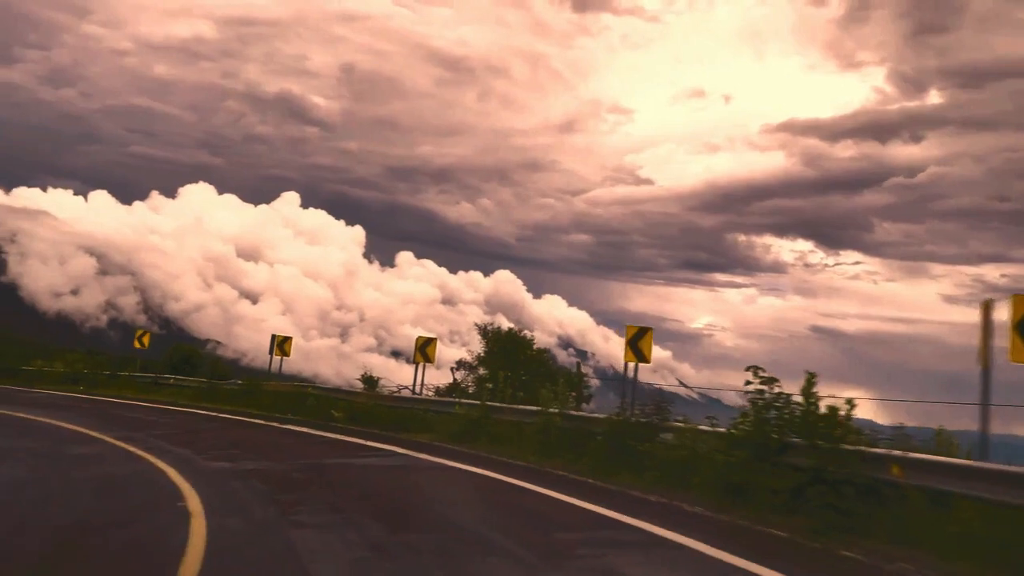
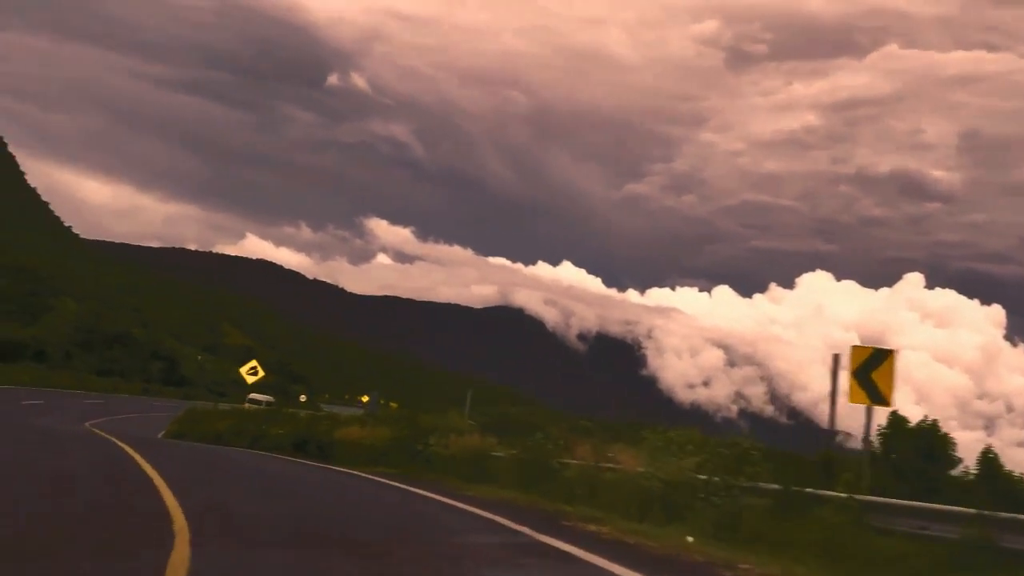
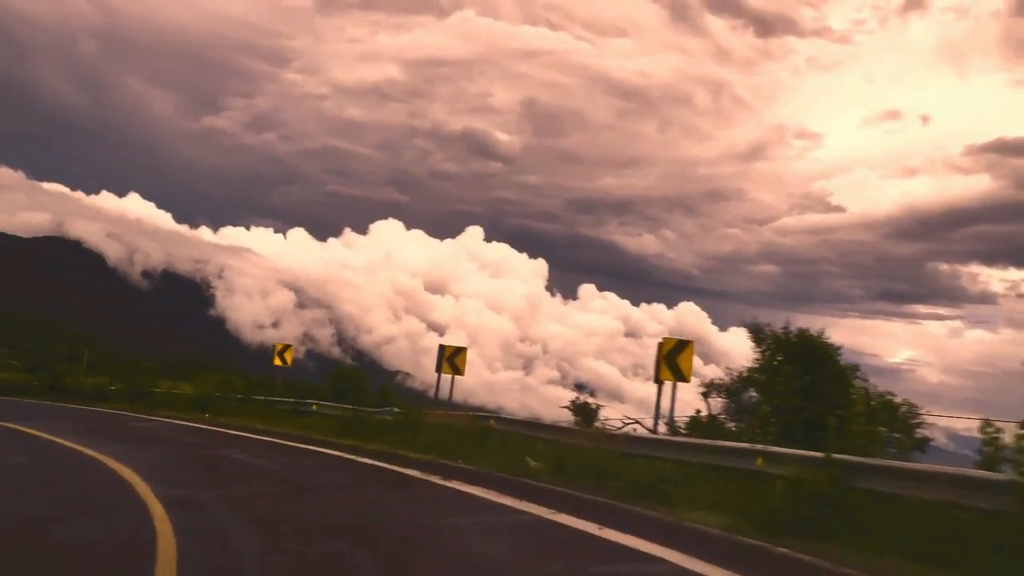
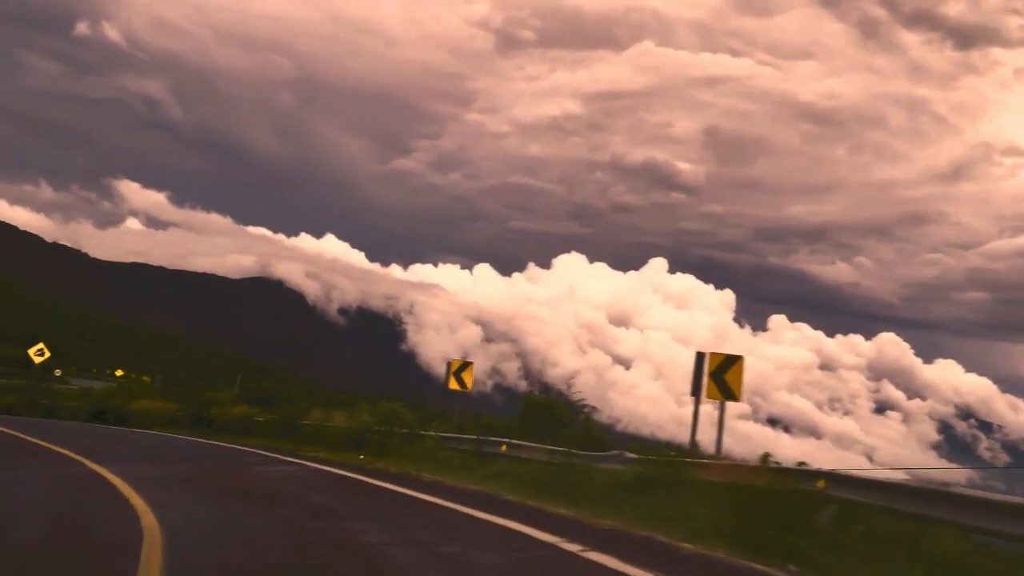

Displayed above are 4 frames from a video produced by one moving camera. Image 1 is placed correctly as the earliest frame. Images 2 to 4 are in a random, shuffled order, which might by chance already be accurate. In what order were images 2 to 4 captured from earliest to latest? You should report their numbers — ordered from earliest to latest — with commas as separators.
3, 4, 2
